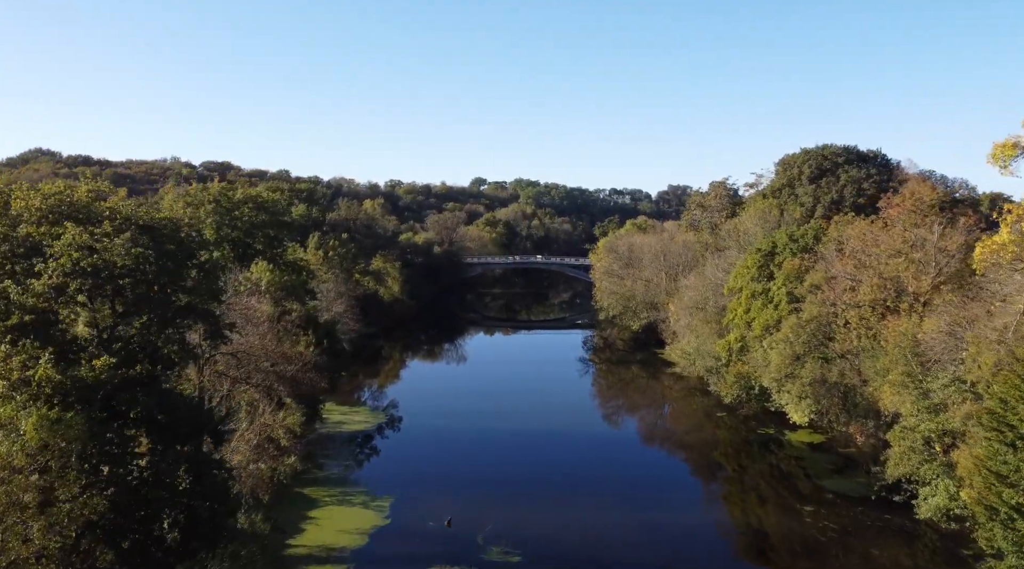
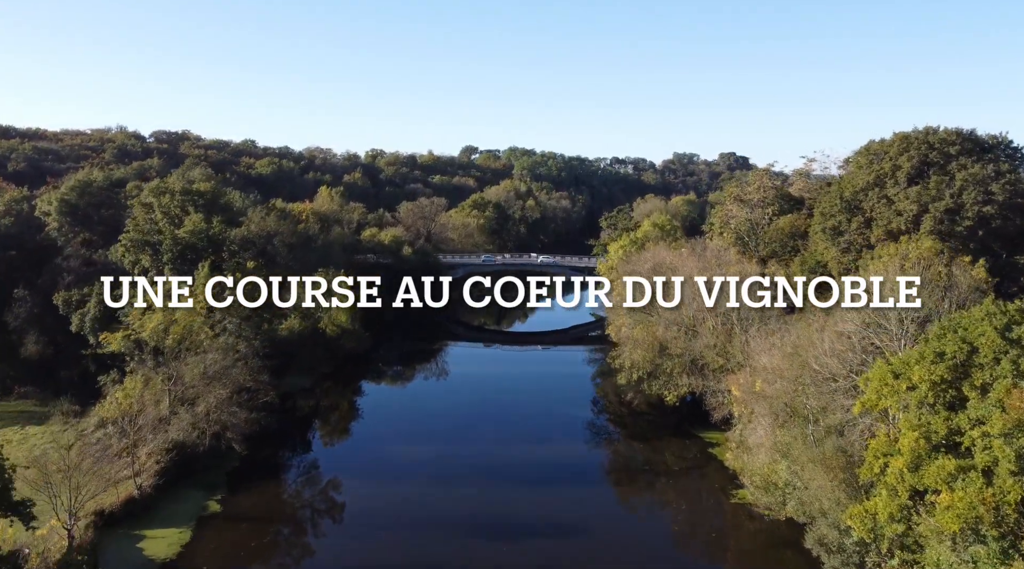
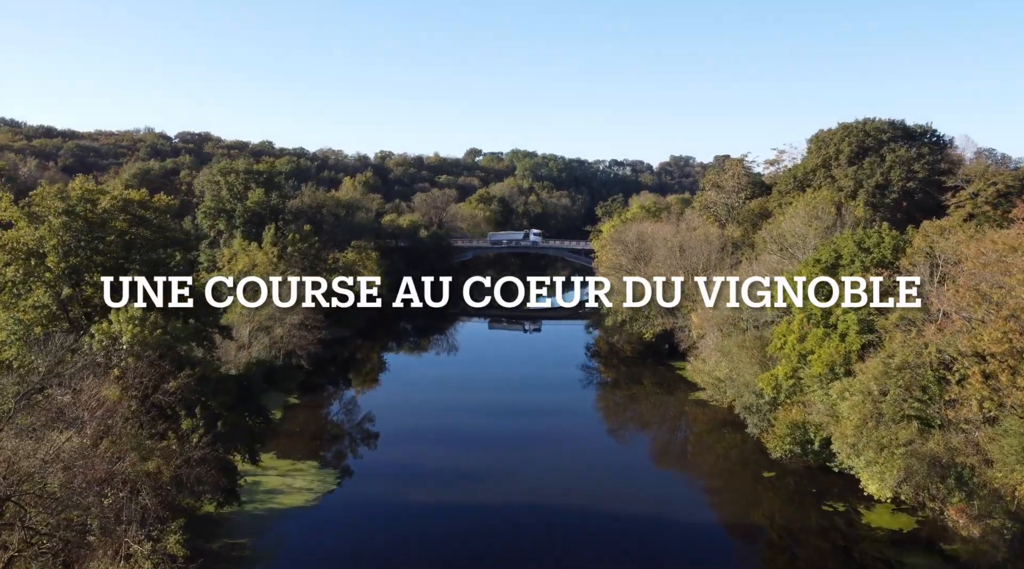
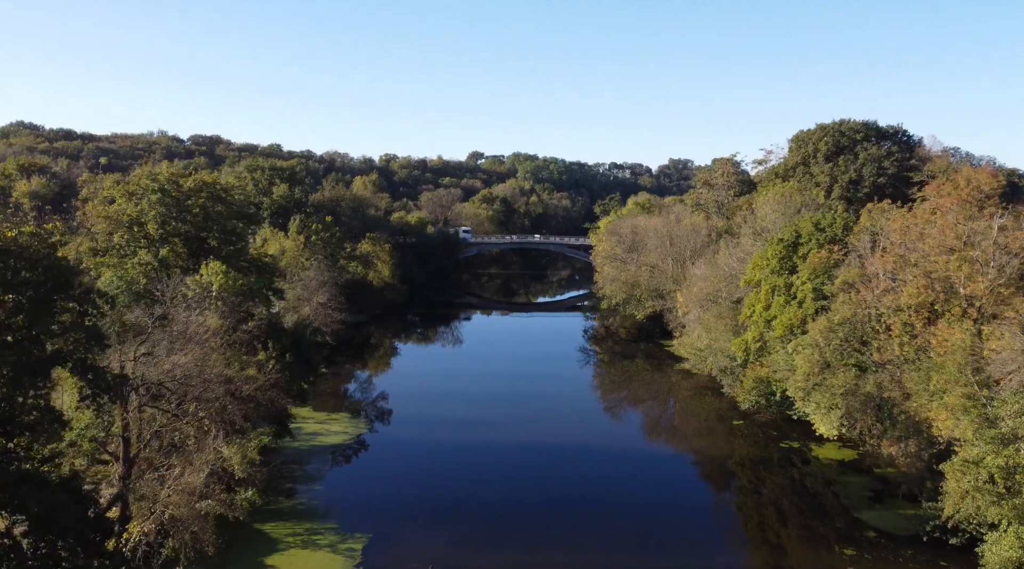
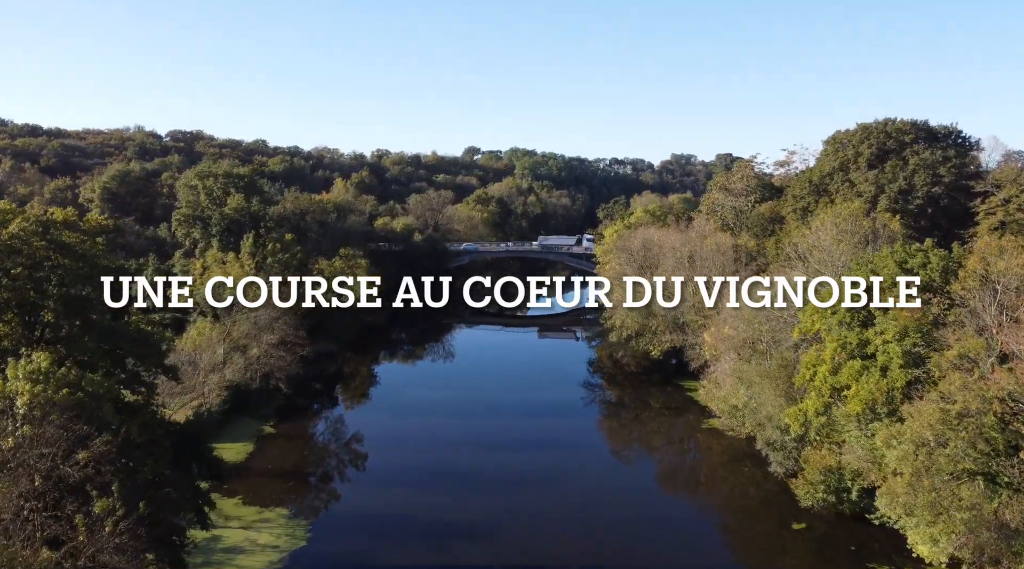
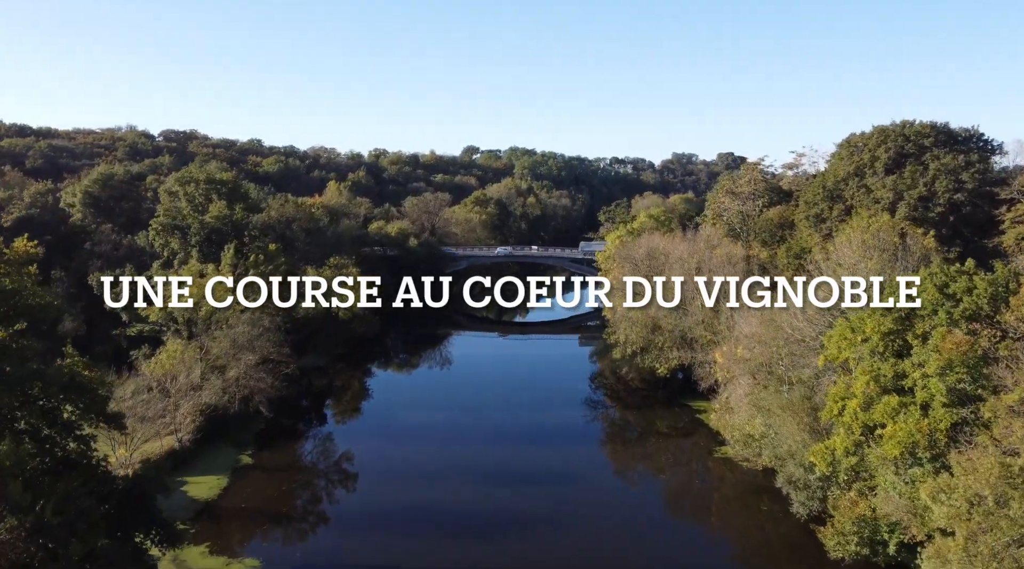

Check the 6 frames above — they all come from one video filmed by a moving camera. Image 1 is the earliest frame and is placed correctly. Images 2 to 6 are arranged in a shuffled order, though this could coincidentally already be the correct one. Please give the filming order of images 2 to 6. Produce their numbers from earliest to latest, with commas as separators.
4, 3, 5, 6, 2
